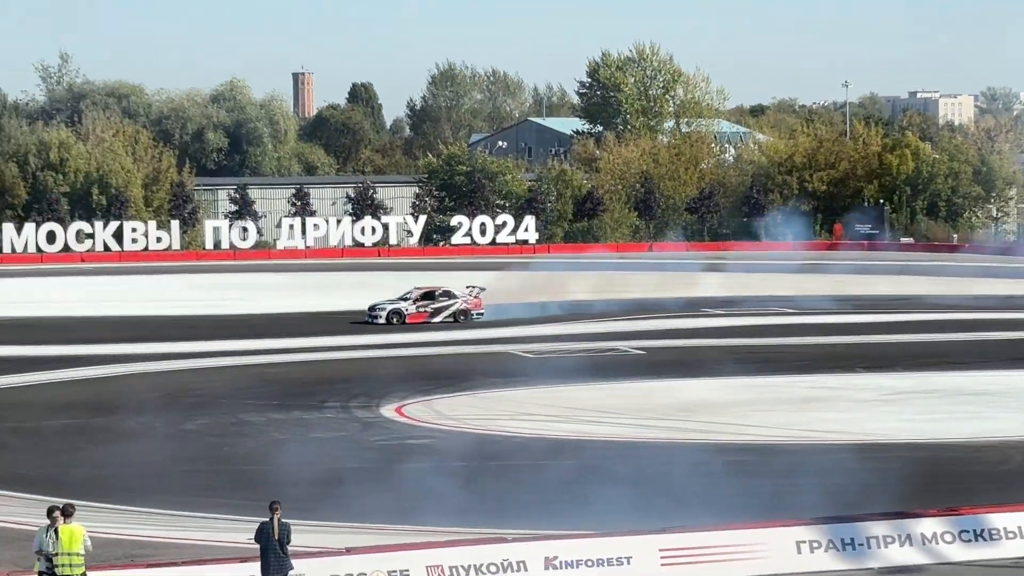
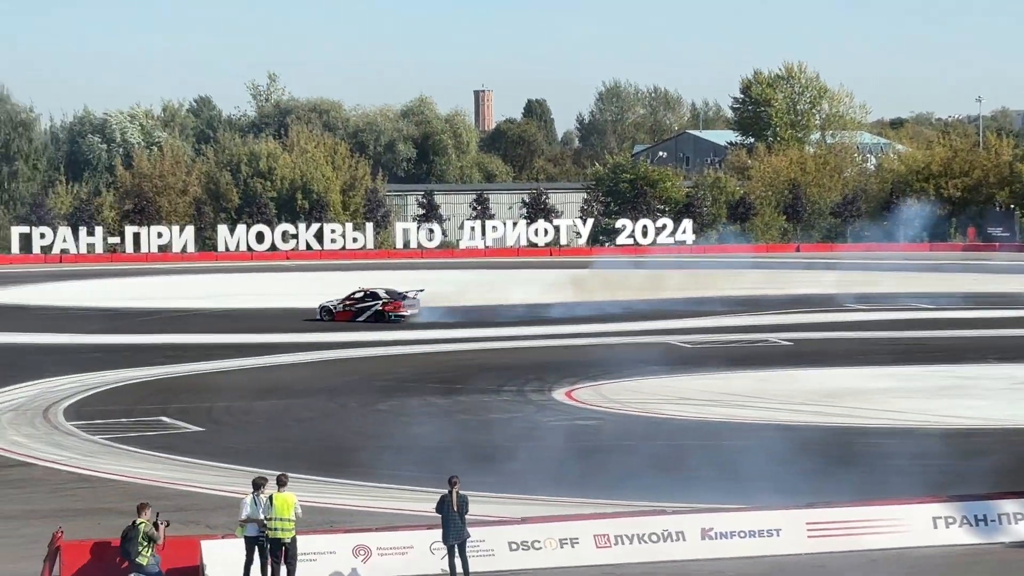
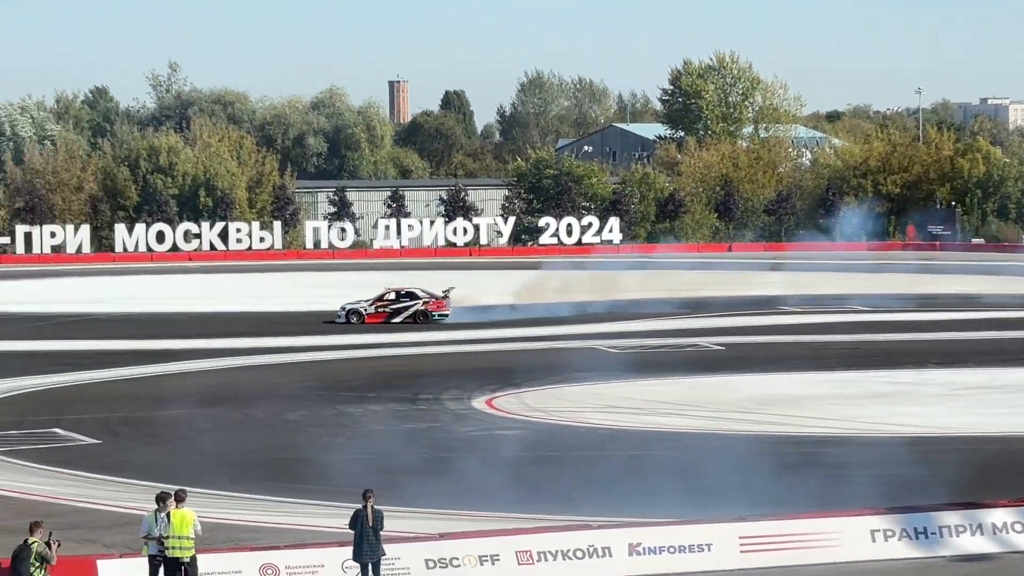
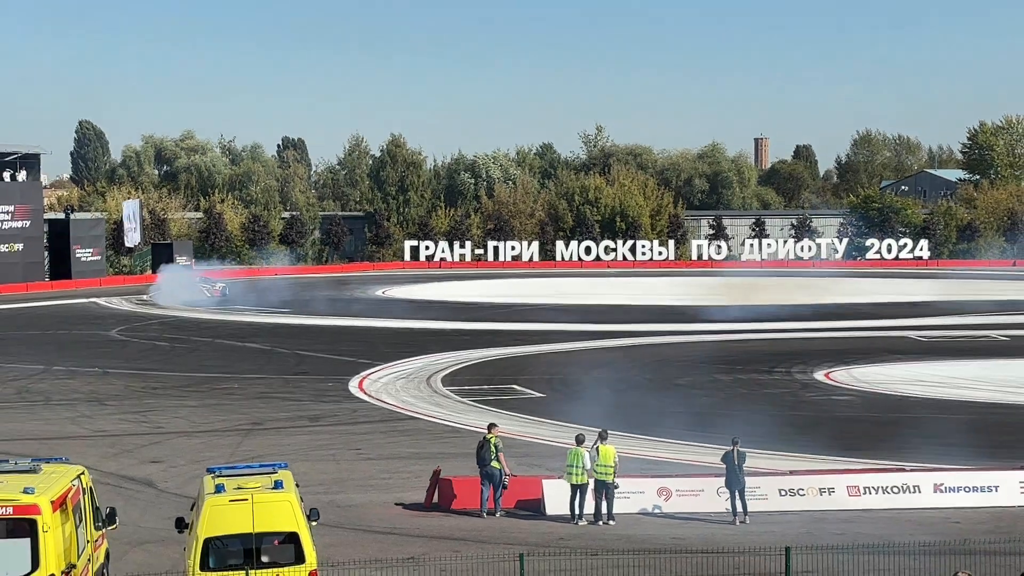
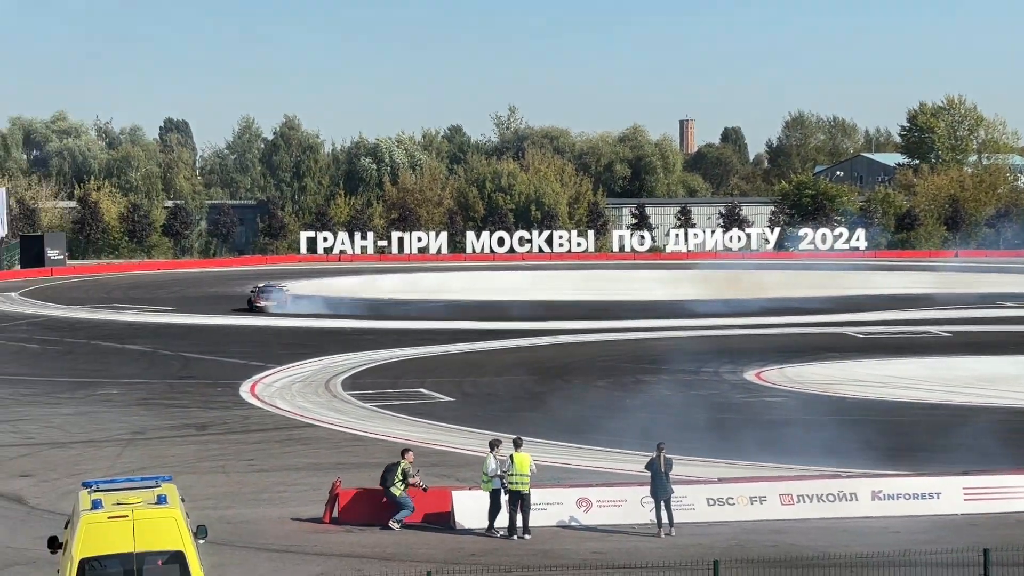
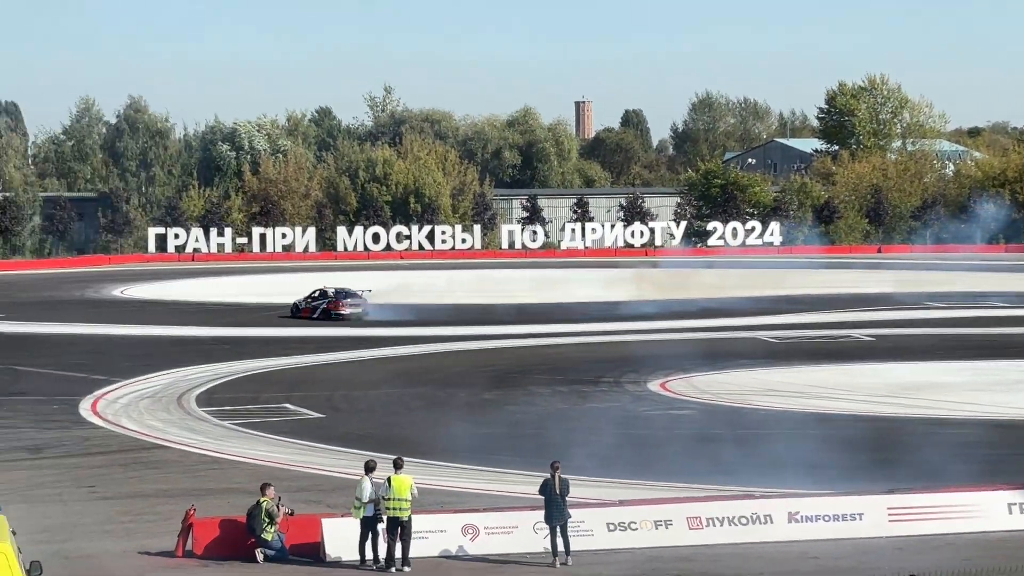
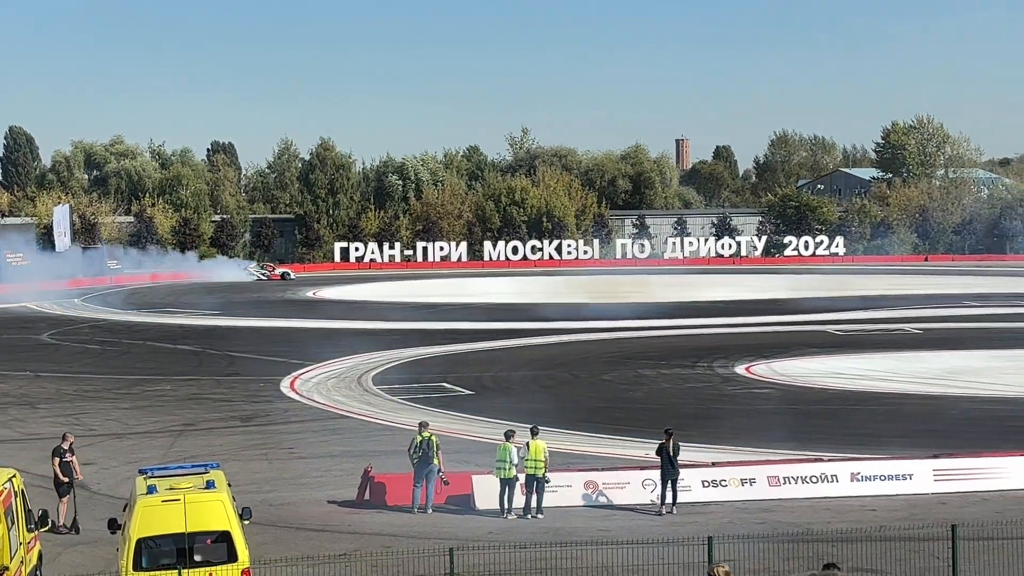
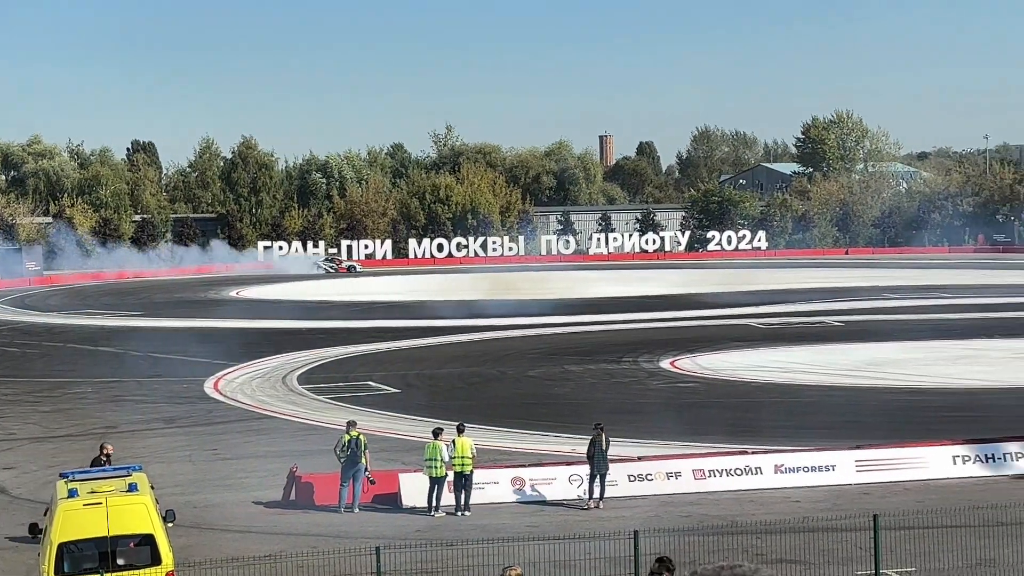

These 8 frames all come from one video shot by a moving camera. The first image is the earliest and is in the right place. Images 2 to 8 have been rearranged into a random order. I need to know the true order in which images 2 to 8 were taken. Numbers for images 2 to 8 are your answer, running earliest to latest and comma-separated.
3, 2, 6, 5, 4, 7, 8
